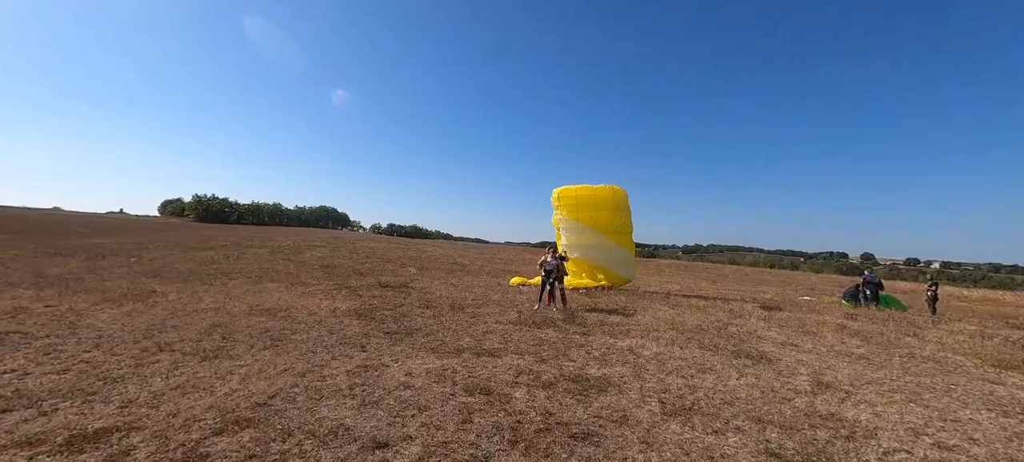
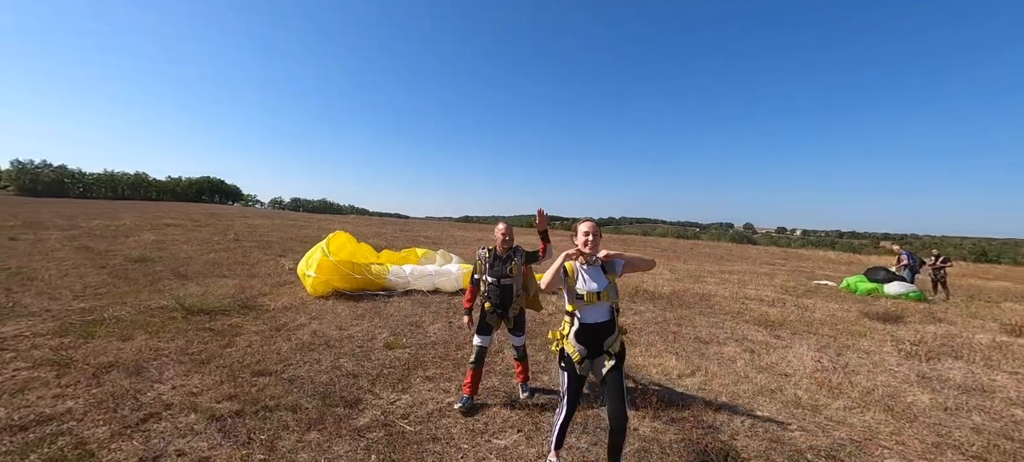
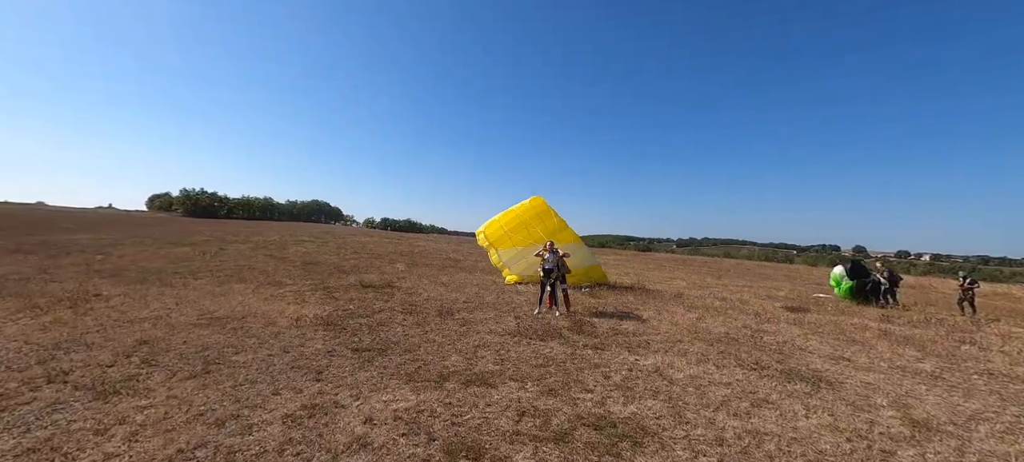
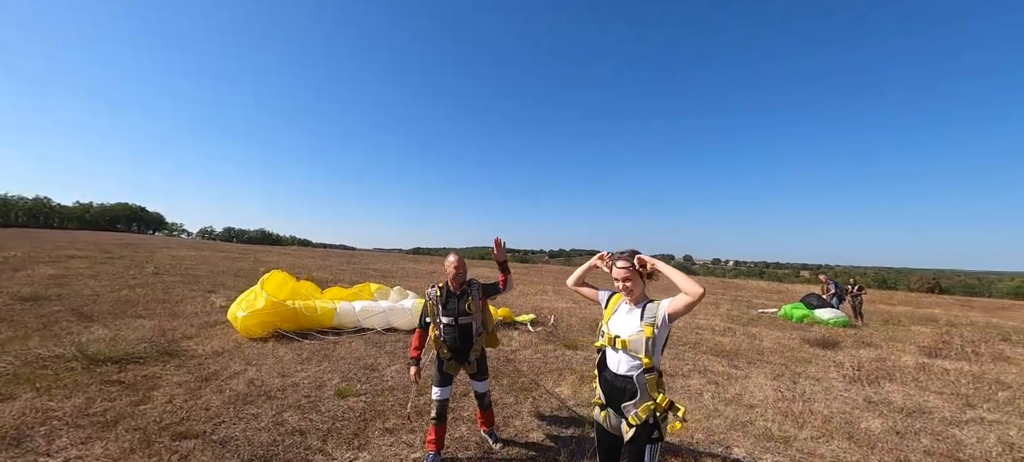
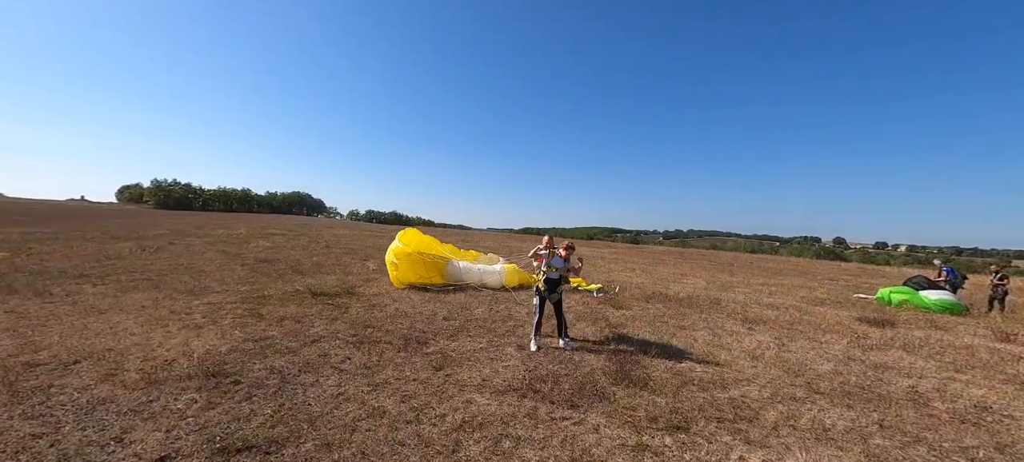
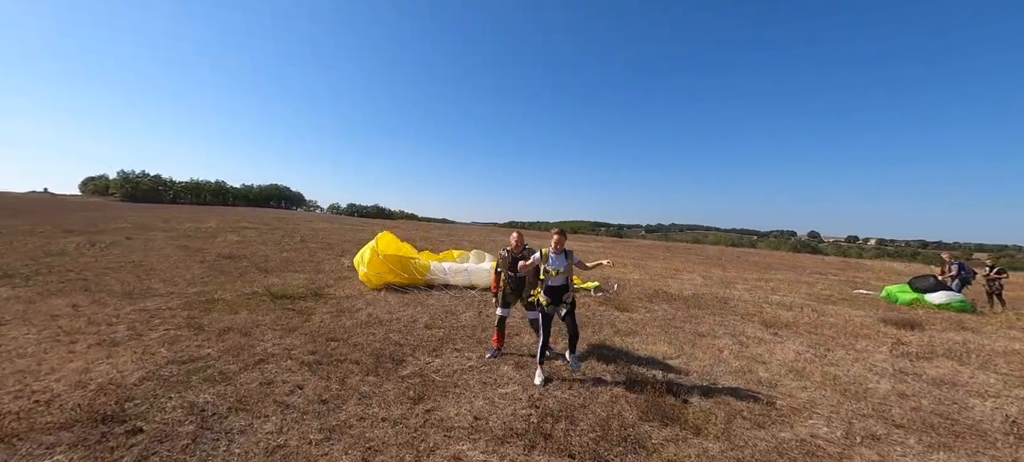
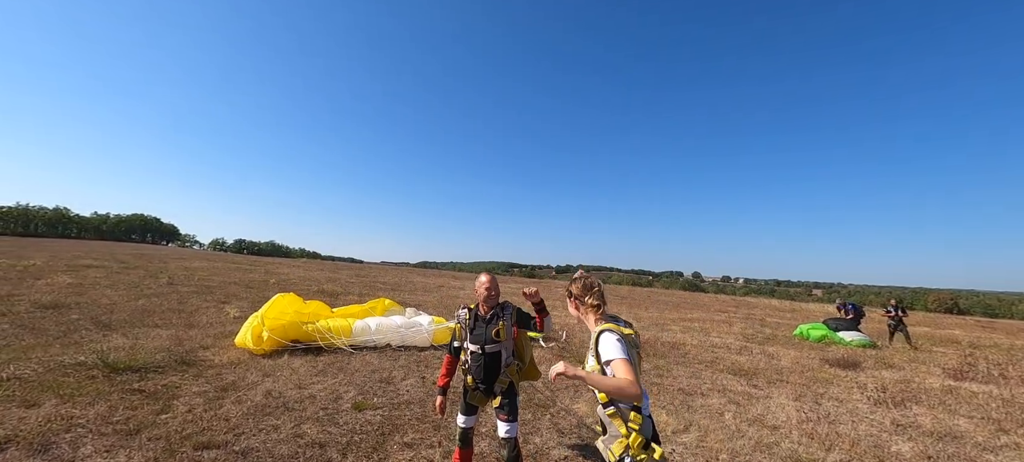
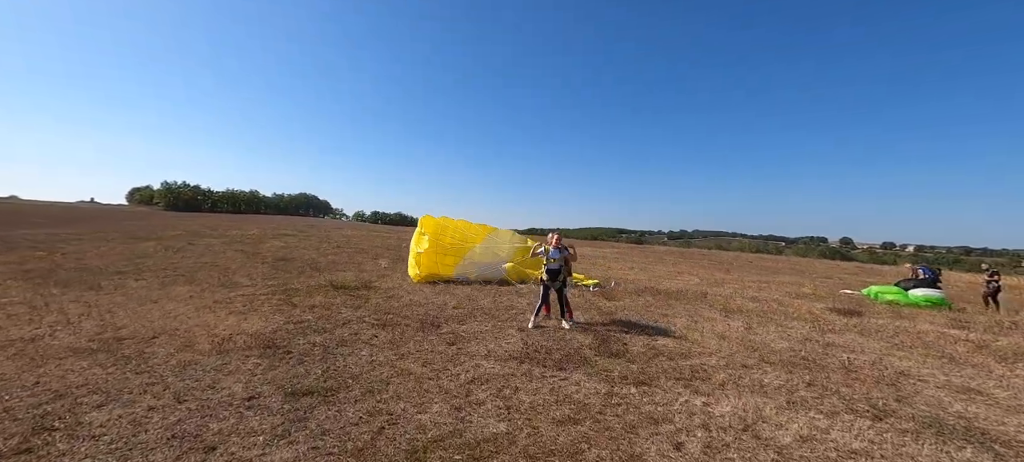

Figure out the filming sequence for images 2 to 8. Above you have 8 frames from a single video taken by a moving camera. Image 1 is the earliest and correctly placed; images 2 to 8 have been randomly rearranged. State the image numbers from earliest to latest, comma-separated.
3, 8, 5, 6, 2, 4, 7
